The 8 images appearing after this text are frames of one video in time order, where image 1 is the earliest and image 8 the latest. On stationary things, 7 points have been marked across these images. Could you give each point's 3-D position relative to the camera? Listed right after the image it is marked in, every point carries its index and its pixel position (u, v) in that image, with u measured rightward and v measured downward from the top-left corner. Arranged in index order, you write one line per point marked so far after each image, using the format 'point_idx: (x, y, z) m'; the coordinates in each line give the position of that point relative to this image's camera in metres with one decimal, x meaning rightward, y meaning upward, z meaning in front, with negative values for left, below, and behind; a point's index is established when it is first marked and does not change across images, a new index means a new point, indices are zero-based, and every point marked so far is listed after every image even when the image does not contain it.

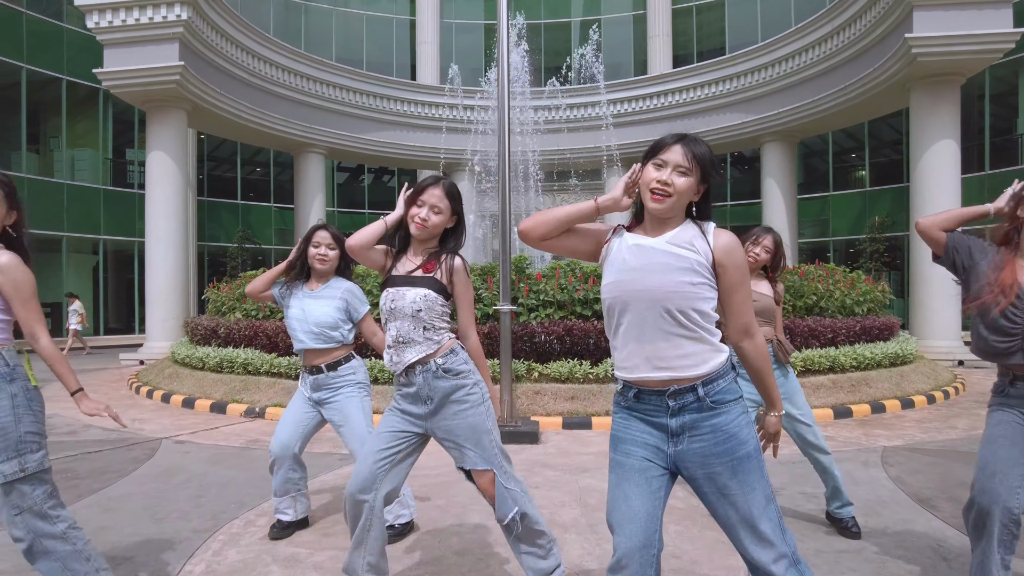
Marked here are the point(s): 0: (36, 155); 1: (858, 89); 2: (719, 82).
0: (-12.0, +3.4, +16.4) m
1: (+6.0, +3.5, +11.4) m
2: (+4.6, +4.6, +14.7) m
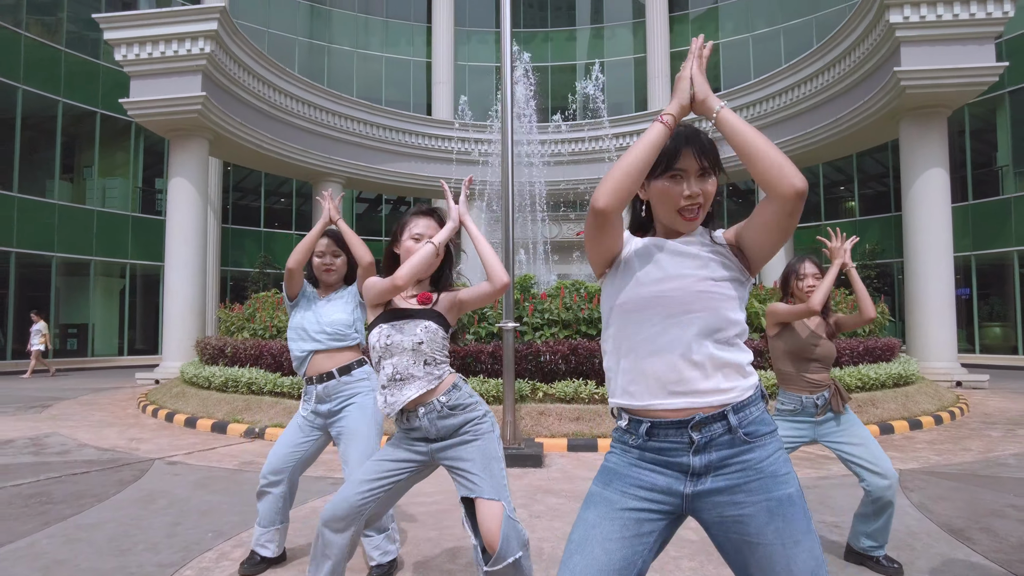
0: (-11.8, +2.8, +17.0) m
1: (+6.1, +3.0, +11.6) m
2: (+4.8, +3.9, +15.0) m
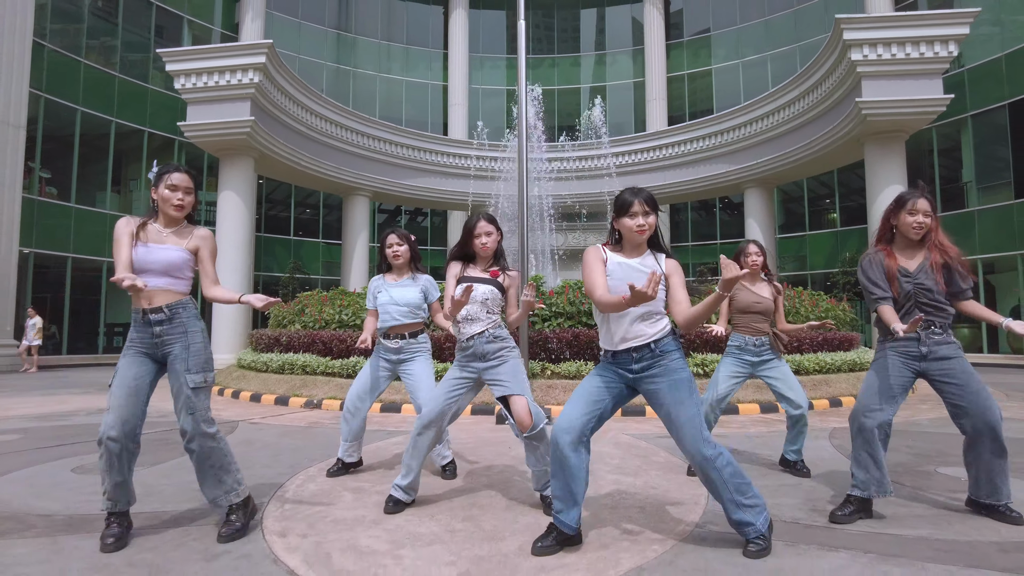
0: (-11.5, +2.7, +18.7) m
1: (+6.4, +3.0, +13.2) m
2: (+5.1, +3.8, +16.6) m
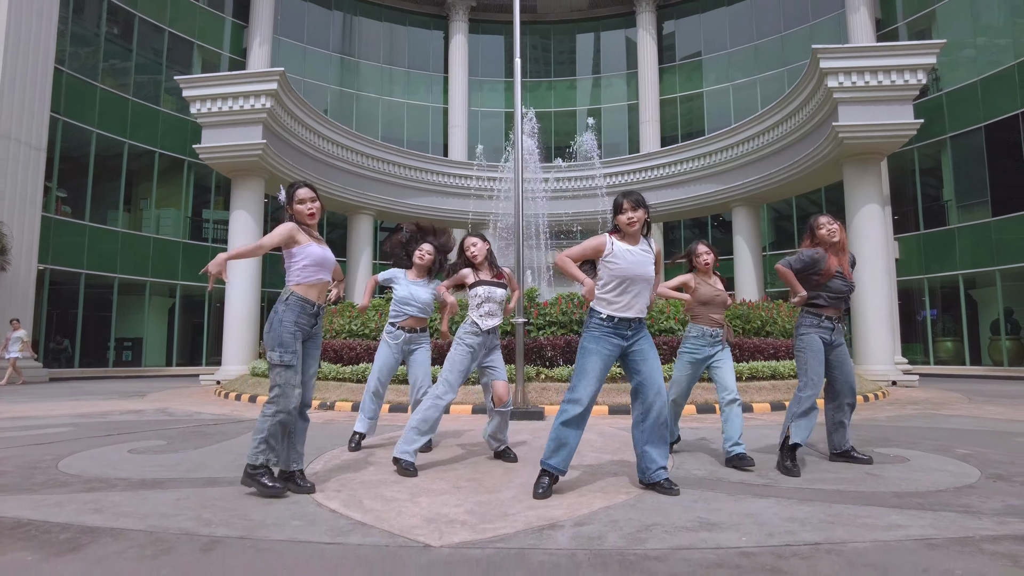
0: (-11.6, +2.2, +19.4) m
1: (+6.3, +2.7, +13.9) m
2: (+5.0, +3.5, +17.3) m
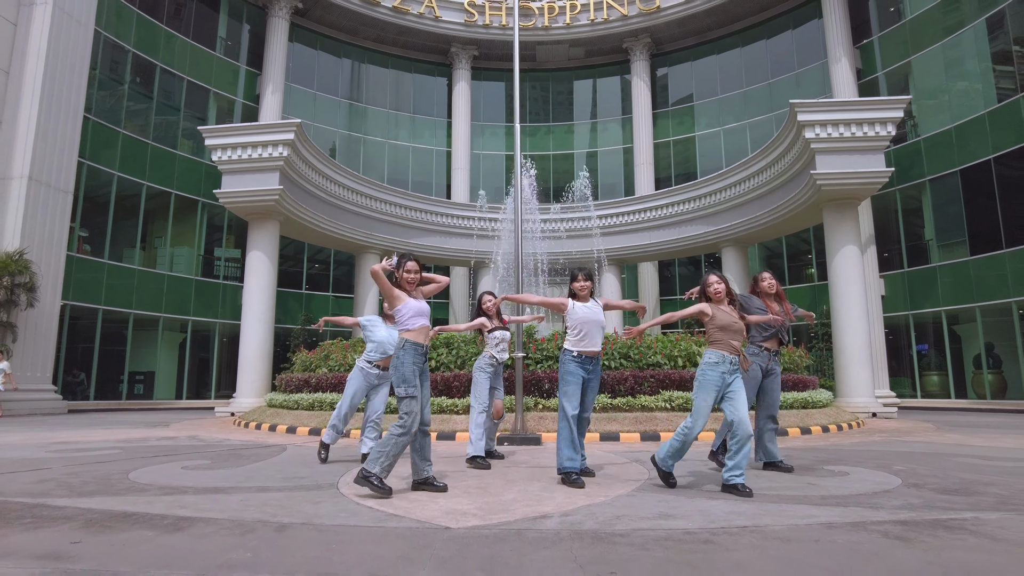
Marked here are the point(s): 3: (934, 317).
0: (-11.5, +1.1, +20.3) m
1: (+6.3, +1.8, +14.9) m
2: (+5.0, +2.5, +18.3) m
3: (+12.5, -0.8, +19.2) m
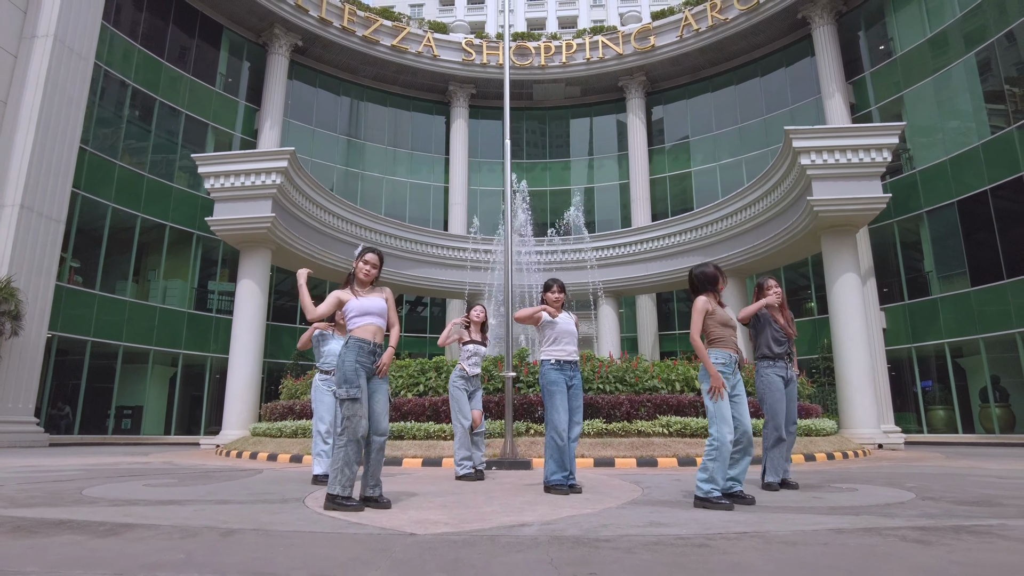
0: (-11.7, +0.1, +20.1) m
1: (+6.2, +1.2, +14.7) m
2: (+4.9, +1.6, +18.2) m
3: (+12.4, -1.8, +18.8) m
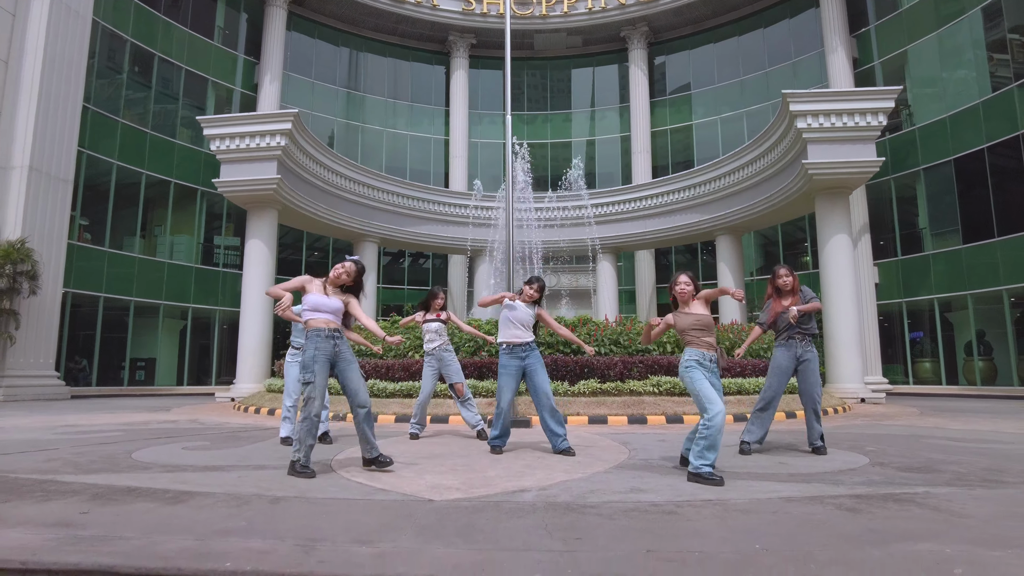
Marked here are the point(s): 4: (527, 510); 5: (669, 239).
0: (-11.6, +1.5, +20.5) m
1: (+6.2, +2.1, +15.0) m
2: (+4.9, +2.8, +18.5) m
3: (+12.4, -0.5, +19.4) m
4: (+0.1, -1.1, +3.3) m
5: (+4.7, +1.4, +19.1) m
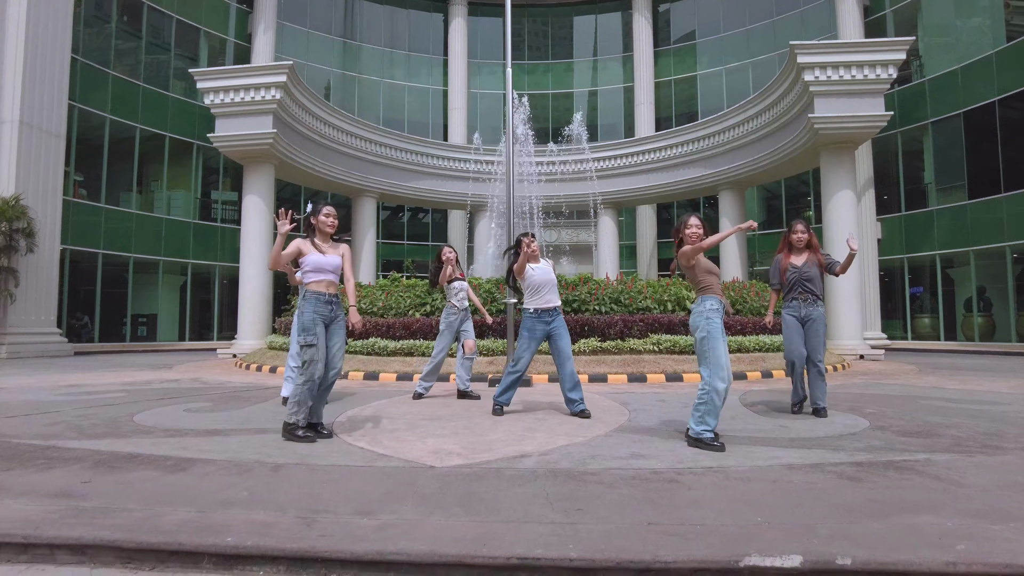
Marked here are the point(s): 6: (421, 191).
0: (-11.6, +2.9, +20.3) m
1: (+6.2, +3.1, +14.8) m
2: (+4.9, +4.0, +18.2) m
3: (+12.4, +0.8, +19.3) m
4: (+0.1, -1.0, +3.3) m
5: (+4.7, +2.7, +18.9) m
6: (-2.8, +3.0, +19.9) m
